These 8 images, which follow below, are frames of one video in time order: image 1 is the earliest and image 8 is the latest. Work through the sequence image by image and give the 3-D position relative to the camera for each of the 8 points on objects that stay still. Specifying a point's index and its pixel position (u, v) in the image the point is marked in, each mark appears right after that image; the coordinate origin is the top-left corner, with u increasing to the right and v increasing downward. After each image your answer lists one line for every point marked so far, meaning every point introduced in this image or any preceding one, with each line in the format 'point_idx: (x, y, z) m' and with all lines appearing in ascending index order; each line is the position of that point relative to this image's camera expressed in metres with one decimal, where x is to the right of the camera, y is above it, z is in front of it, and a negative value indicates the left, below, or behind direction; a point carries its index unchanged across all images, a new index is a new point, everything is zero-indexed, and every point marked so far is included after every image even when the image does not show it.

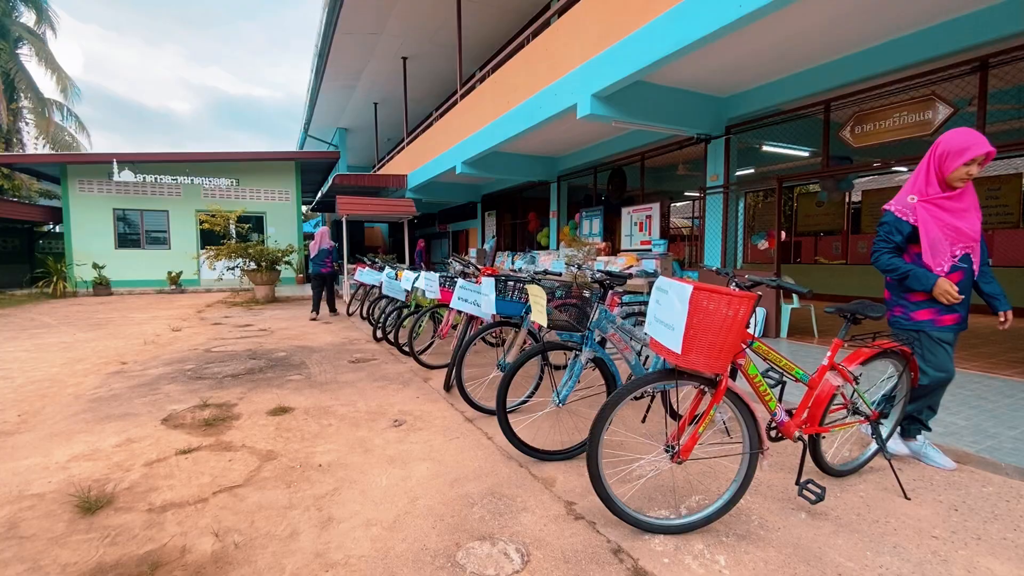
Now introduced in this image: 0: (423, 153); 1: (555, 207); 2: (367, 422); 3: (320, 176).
0: (-1.9, +2.9, +10.8) m
1: (+0.8, +1.6, +9.6) m
2: (-0.8, -0.7, +2.7) m
3: (-5.3, +3.1, +13.9) m
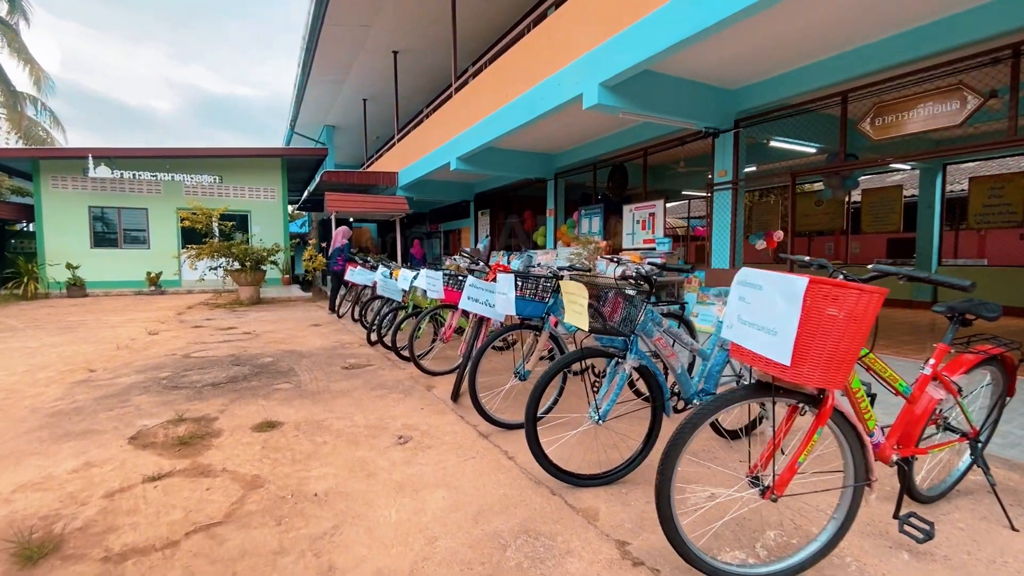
0: (-2.0, +2.9, +10.5) m
1: (+0.7, +1.5, +9.4) m
2: (-0.7, -0.7, +2.4) m
3: (-5.5, +3.1, +13.5) m
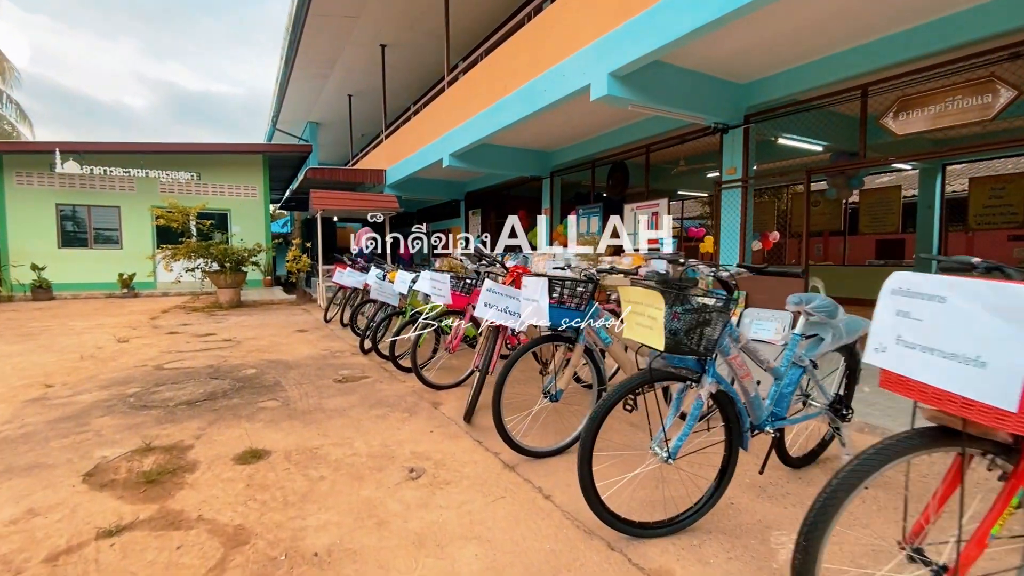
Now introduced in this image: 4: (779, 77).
0: (-2.1, +2.8, +10.1) m
1: (+0.6, +1.5, +9.0) m
2: (-0.5, -0.7, +2.0) m
3: (-5.7, +3.0, +13.0) m
4: (+2.8, +2.2, +5.3) m
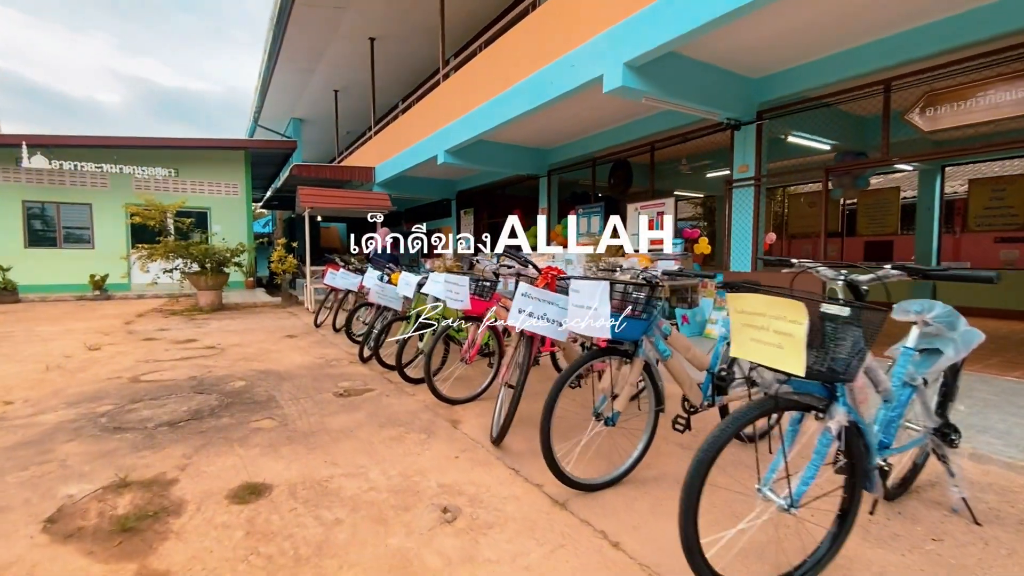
0: (-2.2, +2.8, +9.7) m
1: (+0.6, +1.5, +8.8) m
2: (-0.4, -0.8, +1.7) m
3: (-5.9, +3.0, +12.5) m
4: (+2.8, +2.2, +5.0) m
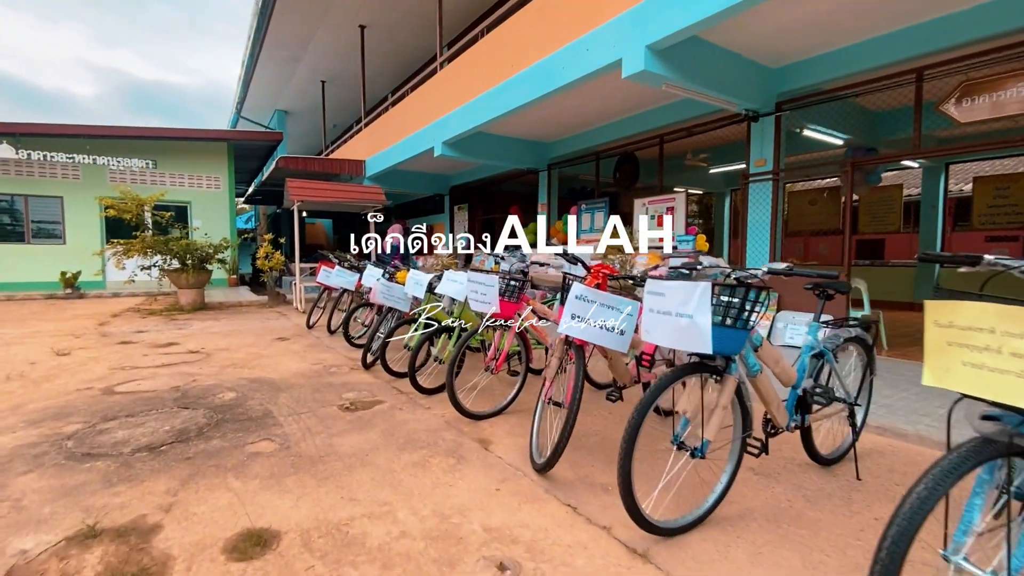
0: (-2.3, +2.8, +9.3) m
1: (+0.6, +1.5, +8.4) m
2: (-0.2, -0.8, +1.3) m
3: (-6.1, +3.0, +12.0) m
4: (+2.9, +2.2, +4.8) m
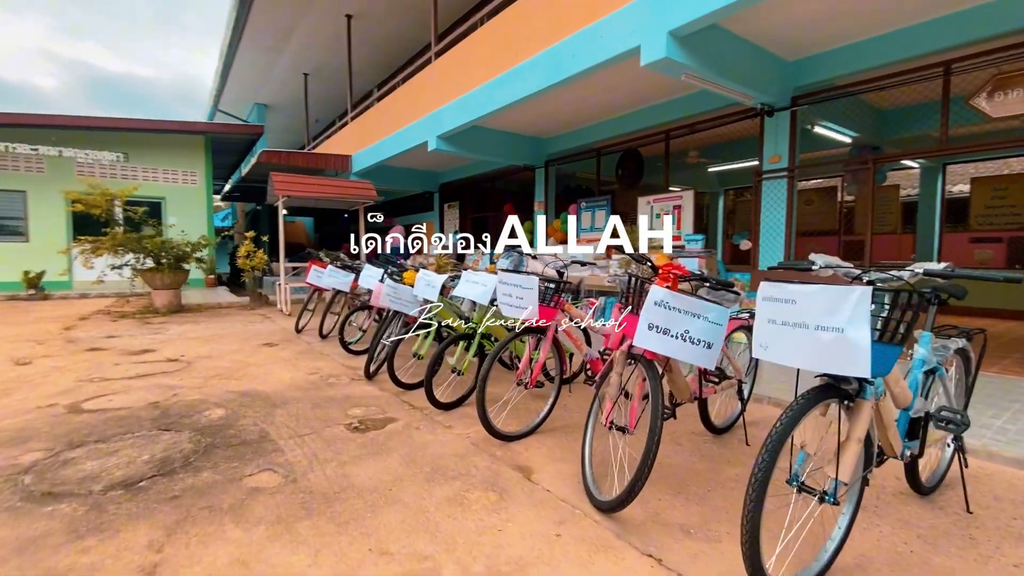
0: (-2.4, +2.8, +8.9) m
1: (+0.5, +1.5, +8.2) m
2: (0.0, -0.8, +1.0) m
3: (-6.3, +3.0, +11.4) m
4: (+3.0, +2.2, +4.6) m
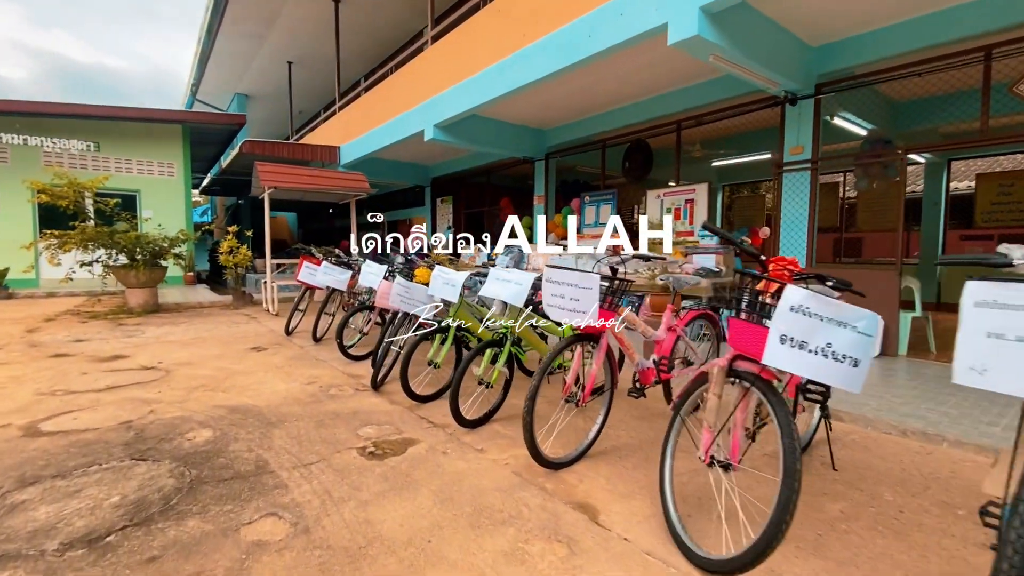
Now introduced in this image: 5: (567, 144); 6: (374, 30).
0: (-2.4, +2.8, +8.5) m
1: (+0.5, +1.5, +7.8) m
2: (+0.2, -0.8, +0.7) m
3: (-6.4, +3.0, +10.8) m
4: (+3.1, +2.2, +4.3) m
5: (+0.8, +2.1, +7.3) m
6: (-2.7, +5.1, +10.0) m
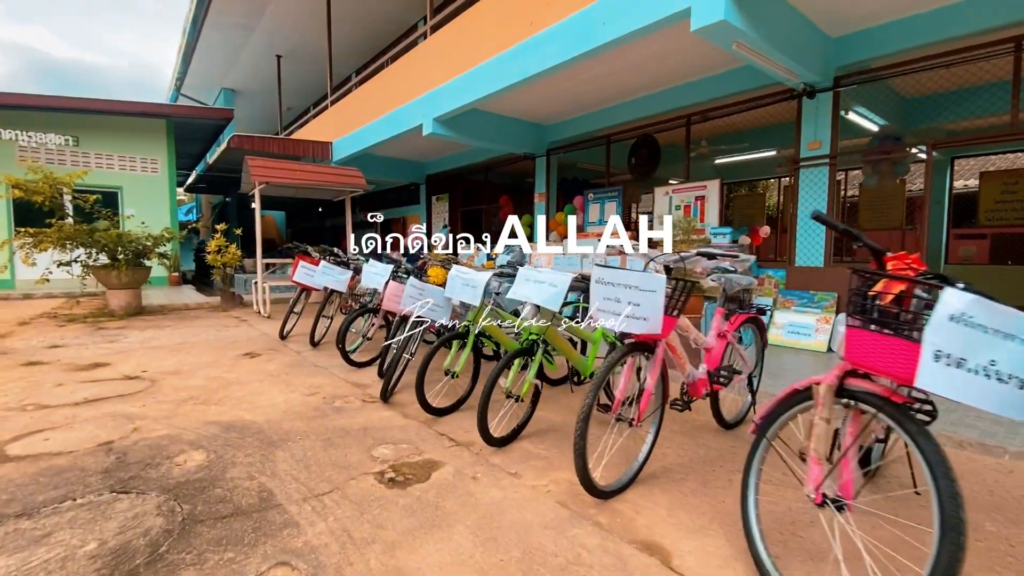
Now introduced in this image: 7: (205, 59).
0: (-2.4, +2.8, +8.2) m
1: (+0.5, +1.5, +7.6) m
2: (+0.4, -0.8, +0.5) m
3: (-6.4, +3.0, +10.5) m
4: (+3.2, +2.2, +4.2) m
5: (+0.8, +2.1, +7.1) m
6: (-2.8, +5.1, +9.7) m
7: (-7.0, +5.2, +11.4) m
